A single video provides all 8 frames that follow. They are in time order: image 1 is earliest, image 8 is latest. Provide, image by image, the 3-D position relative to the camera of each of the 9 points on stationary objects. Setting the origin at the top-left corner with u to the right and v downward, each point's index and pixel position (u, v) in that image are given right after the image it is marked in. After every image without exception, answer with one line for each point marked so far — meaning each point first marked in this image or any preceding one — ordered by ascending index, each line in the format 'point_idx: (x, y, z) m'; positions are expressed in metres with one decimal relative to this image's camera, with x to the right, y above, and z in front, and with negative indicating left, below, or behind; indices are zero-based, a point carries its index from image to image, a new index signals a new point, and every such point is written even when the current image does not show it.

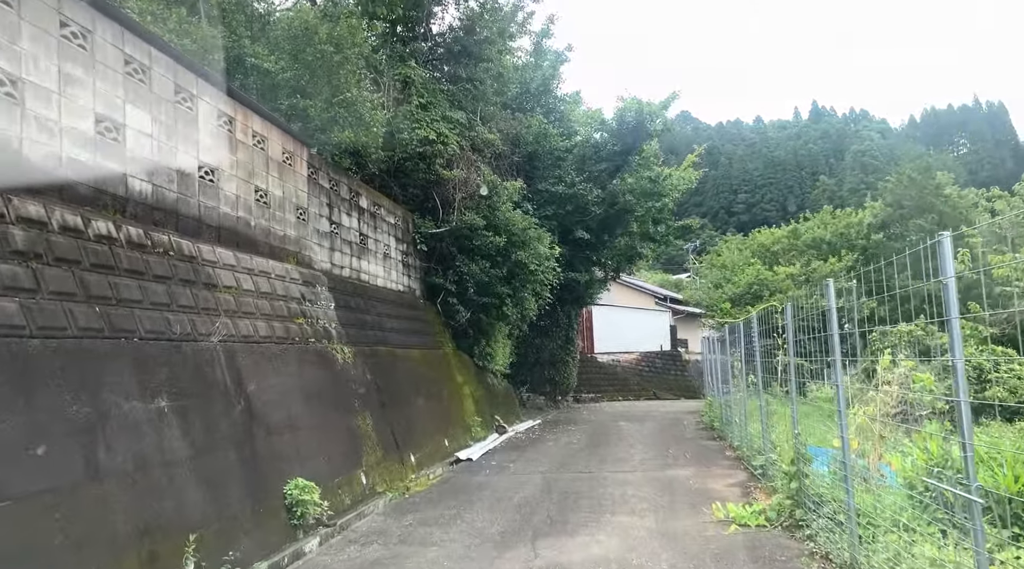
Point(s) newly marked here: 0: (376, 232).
0: (-1.9, +0.7, +10.2) m
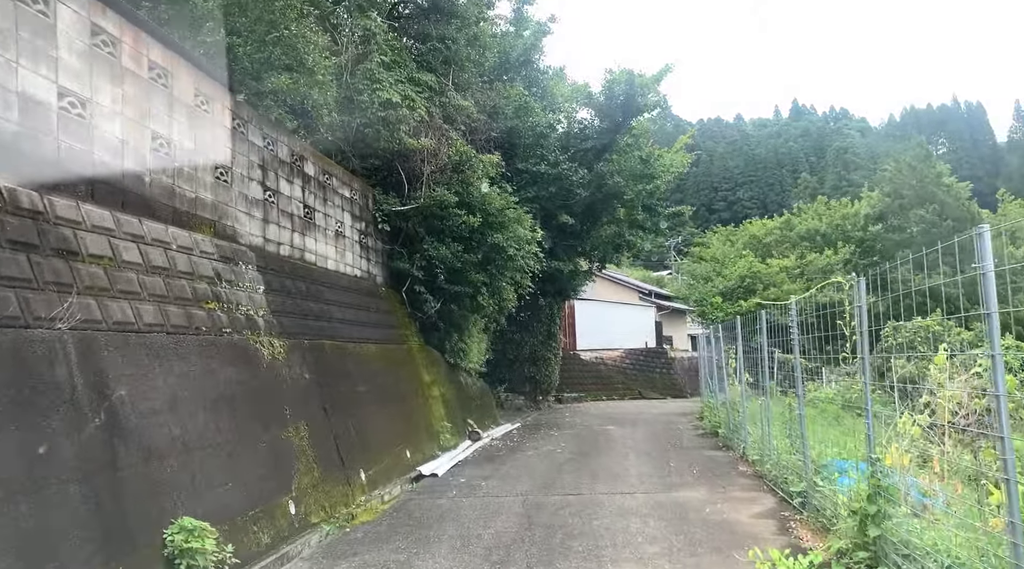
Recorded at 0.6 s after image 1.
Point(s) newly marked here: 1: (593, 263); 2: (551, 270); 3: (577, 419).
0: (-2.2, +0.9, +8.6) m
1: (+2.0, +0.5, +18.0) m
2: (+0.9, +0.3, +16.5) m
3: (+1.3, -2.8, +14.9) m
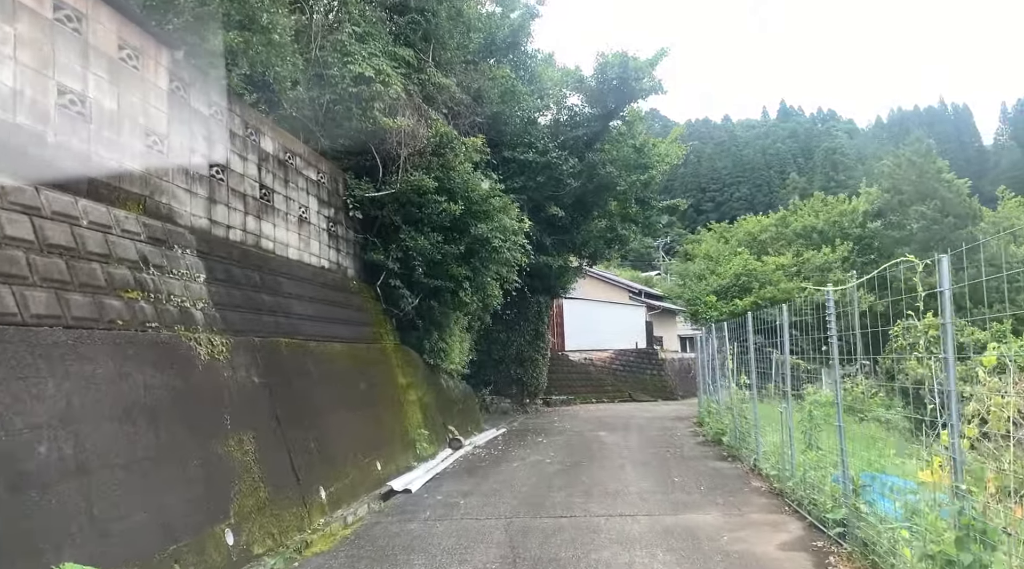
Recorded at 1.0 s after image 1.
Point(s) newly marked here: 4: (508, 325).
0: (-2.4, +1.0, +7.7) m
1: (+1.7, +0.6, +17.1) m
2: (+0.6, +0.4, +15.7) m
3: (+1.0, -2.7, +14.0) m
4: (-0.1, -1.0, +16.8) m
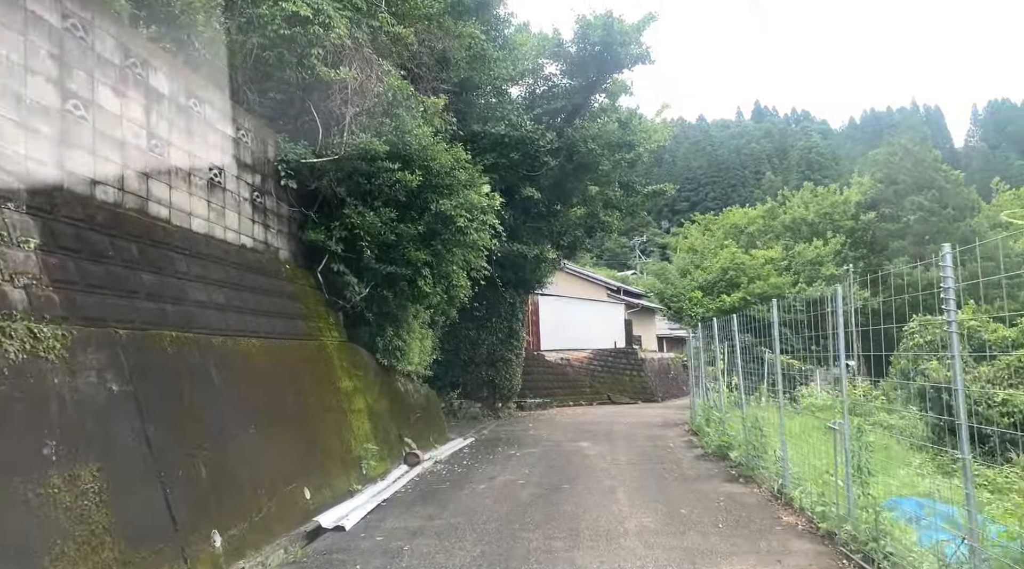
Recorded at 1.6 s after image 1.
0: (-2.7, +1.2, +6.1) m
1: (+1.0, +0.8, +15.6) m
2: (0.0, +0.6, +14.1) m
3: (+0.5, -2.5, +12.5) m
4: (-0.7, -0.8, +15.2) m
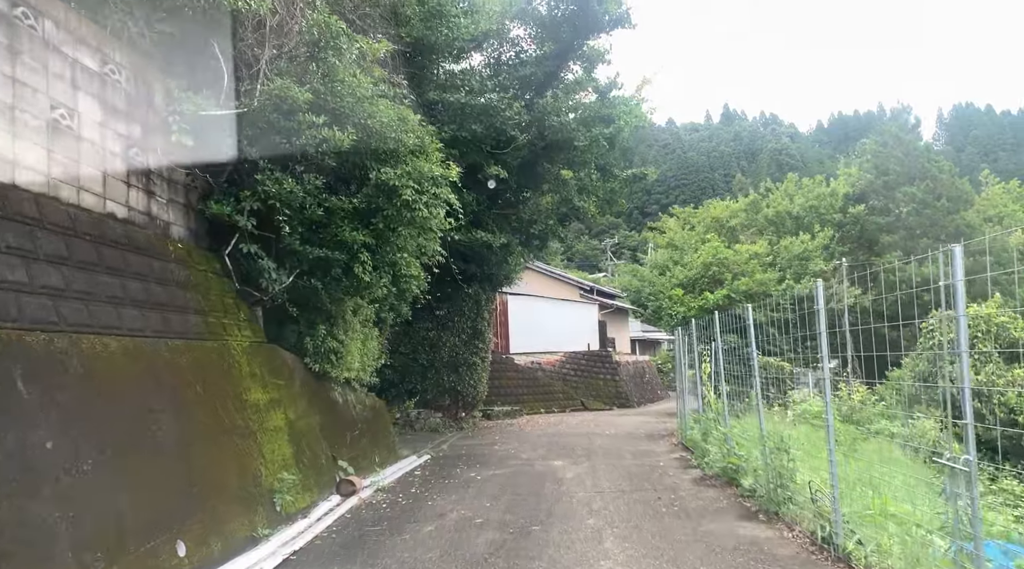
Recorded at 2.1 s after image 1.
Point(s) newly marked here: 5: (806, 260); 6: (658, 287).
0: (-3.0, +1.3, +4.4) m
1: (+0.3, +0.9, +14.1) m
2: (-0.6, +0.7, +12.5) m
3: (0.0, -2.4, +10.9) m
4: (-1.4, -0.7, +13.6) m
5: (+7.4, +0.6, +18.2) m
6: (+3.8, -0.1, +18.8) m
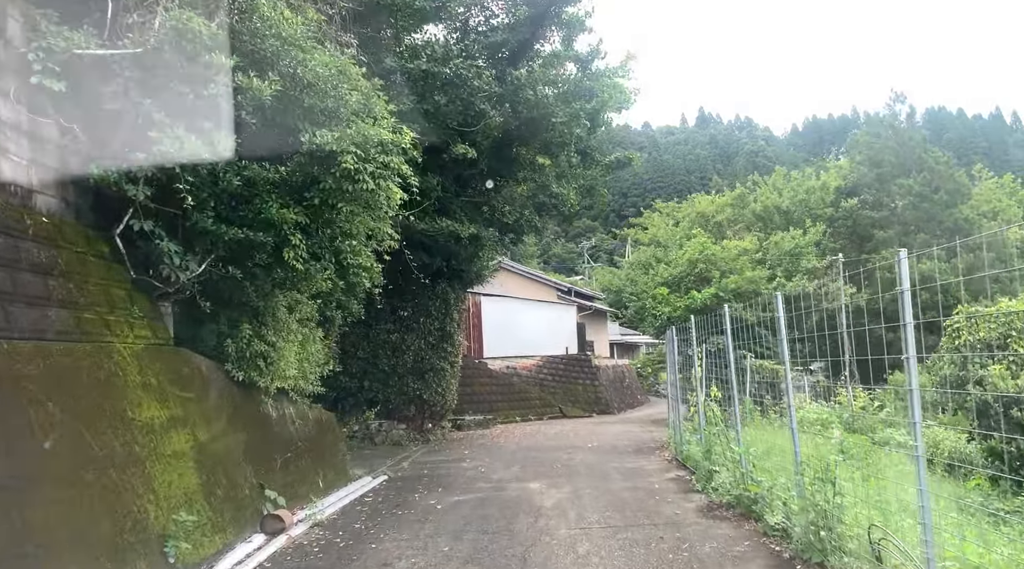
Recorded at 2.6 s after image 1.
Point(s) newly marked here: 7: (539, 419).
0: (-3.2, +1.4, +3.0) m
1: (-0.2, +0.9, +12.8) m
2: (-1.1, +0.7, +11.2) m
3: (-0.4, -2.4, +9.6) m
4: (-1.8, -0.7, +12.3) m
5: (+6.8, +0.7, +17.2) m
6: (+3.2, 0.0, +17.7) m
7: (+0.7, -3.6, +19.1) m
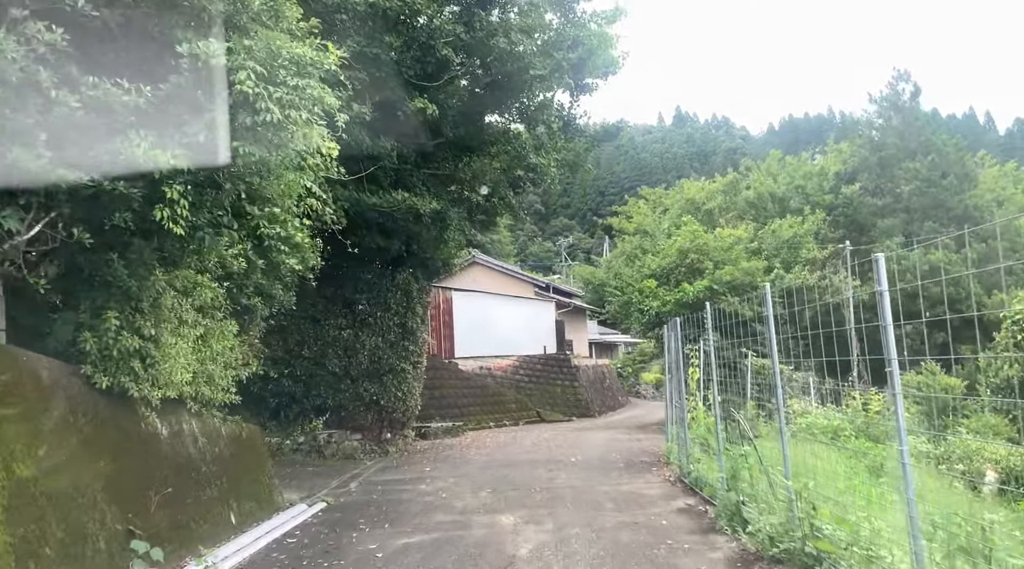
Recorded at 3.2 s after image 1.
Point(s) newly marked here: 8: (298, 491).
0: (-3.3, +1.6, +1.3) m
1: (-0.6, +1.1, +11.2) m
2: (-1.5, +0.9, +9.6) m
3: (-0.8, -2.2, +8.0) m
4: (-2.3, -0.5, +10.6) m
5: (+6.2, +0.8, +15.8) m
6: (+2.5, +0.1, +16.2) m
7: (+0.1, -3.4, +17.5) m
8: (-2.3, -2.2, +7.8) m
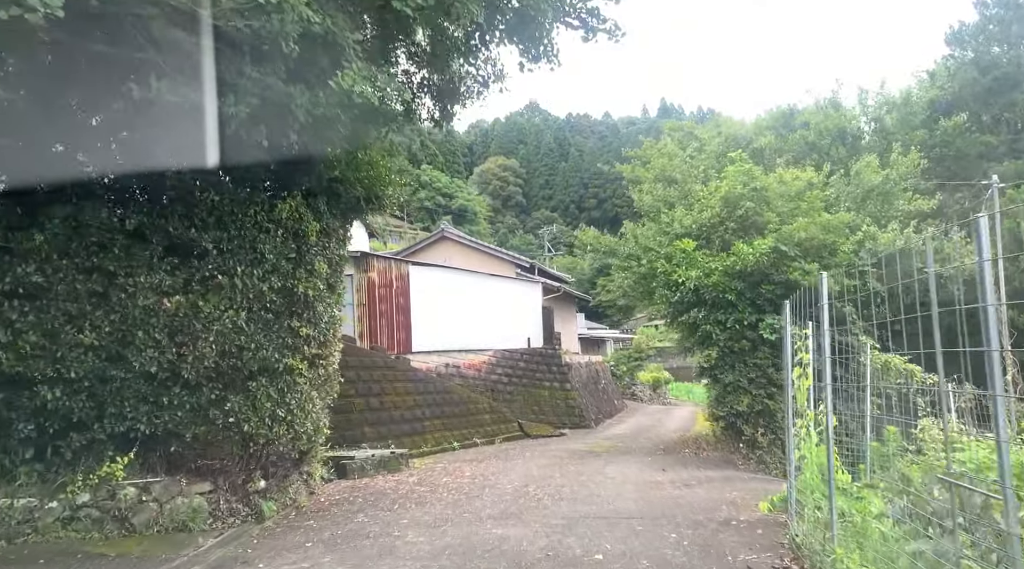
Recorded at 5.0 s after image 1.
0: (-3.3, +2.2, -3.5) m
1: (-0.9, +1.6, +6.4) m
2: (-1.7, +1.4, +4.8) m
3: (-1.0, -1.6, +3.2) m
4: (-2.5, +0.1, +5.8) m
5: (+5.8, +1.4, +11.2) m
6: (+2.1, +0.7, +11.5) m
7: (-0.4, -2.8, +12.7) m
8: (-2.5, -1.7, +3.0) m
